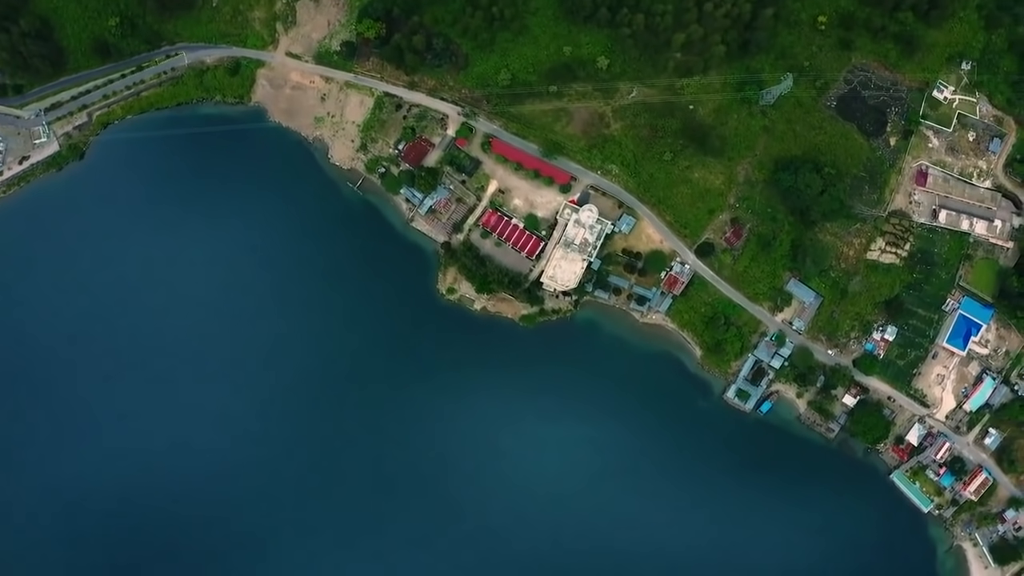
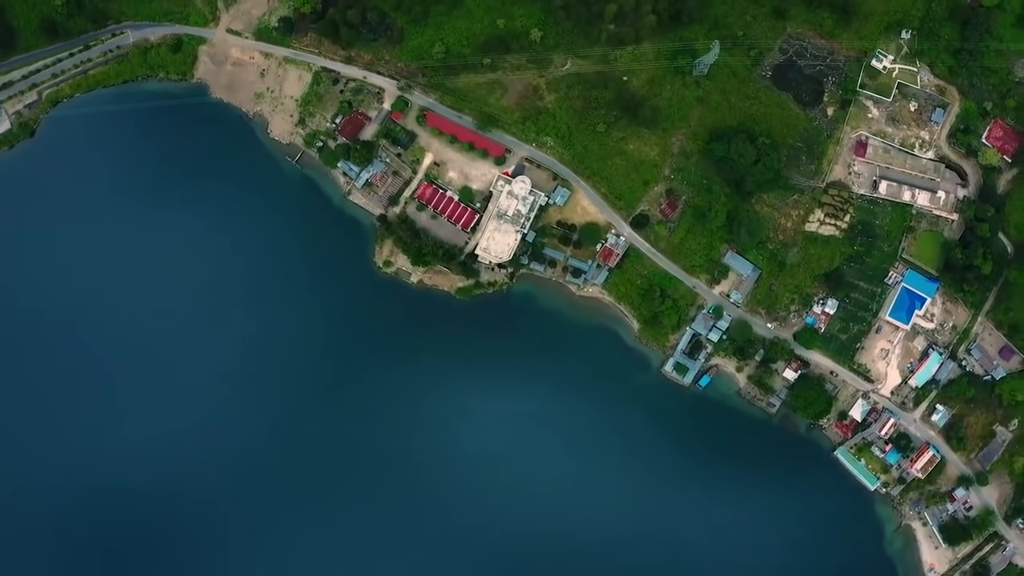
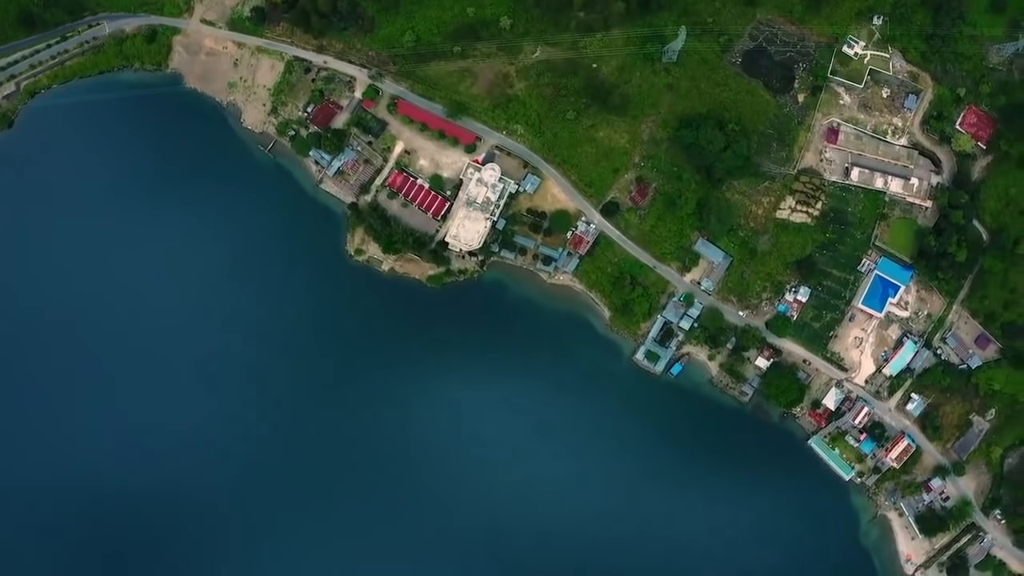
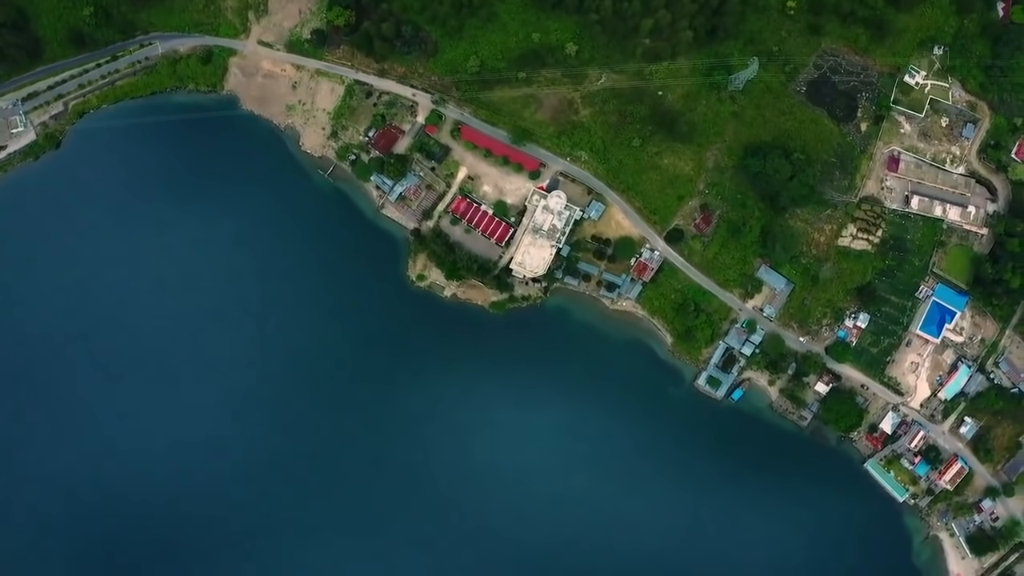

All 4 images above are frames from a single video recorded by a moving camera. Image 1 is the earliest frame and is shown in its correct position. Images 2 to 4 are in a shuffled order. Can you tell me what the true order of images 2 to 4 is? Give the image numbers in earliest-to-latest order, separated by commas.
4, 2, 3
